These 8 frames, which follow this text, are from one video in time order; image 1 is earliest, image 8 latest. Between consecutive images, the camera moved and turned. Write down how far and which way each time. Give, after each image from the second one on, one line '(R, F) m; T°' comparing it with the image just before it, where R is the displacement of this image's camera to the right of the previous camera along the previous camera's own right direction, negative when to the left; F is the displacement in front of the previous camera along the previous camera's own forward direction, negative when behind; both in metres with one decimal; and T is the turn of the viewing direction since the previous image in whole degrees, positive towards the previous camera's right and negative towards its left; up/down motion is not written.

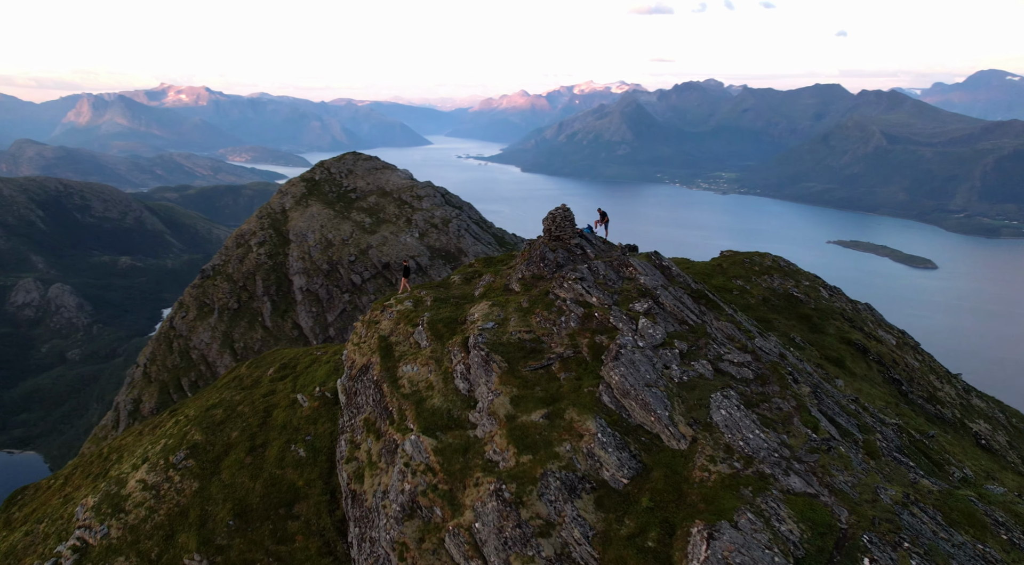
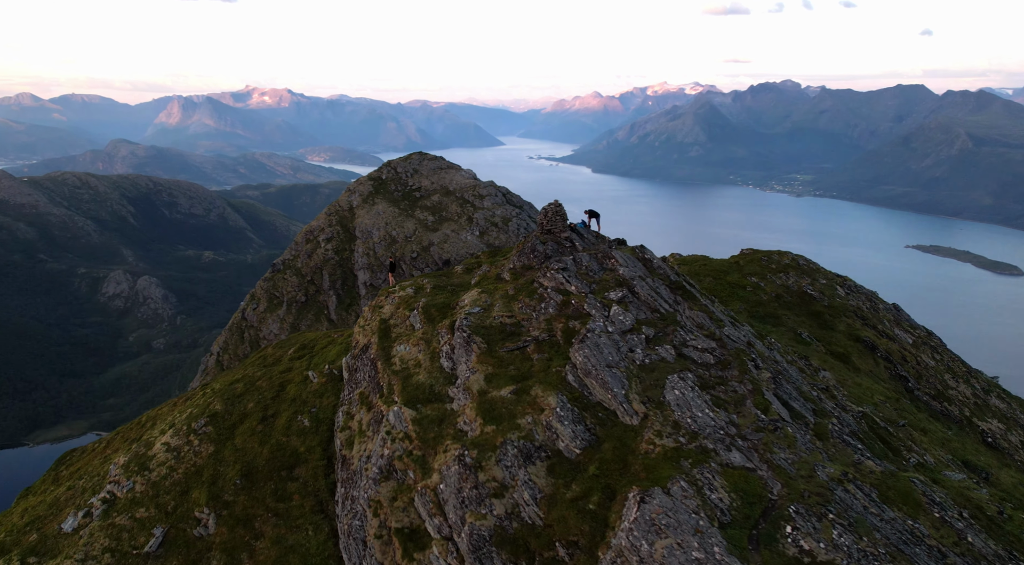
(+7.1, -4.5) m; -5°
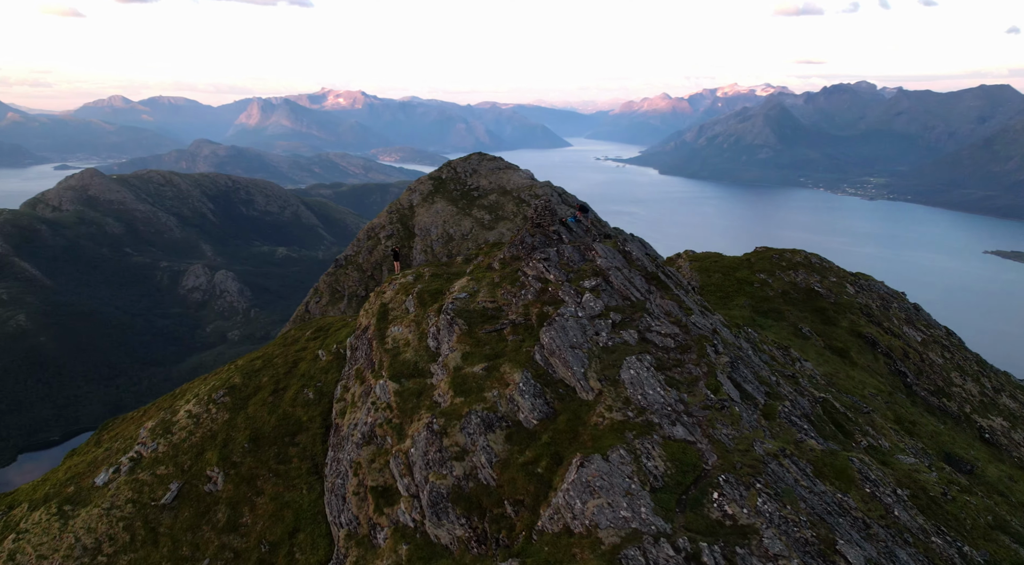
(+7.4, -4.9) m; -5°
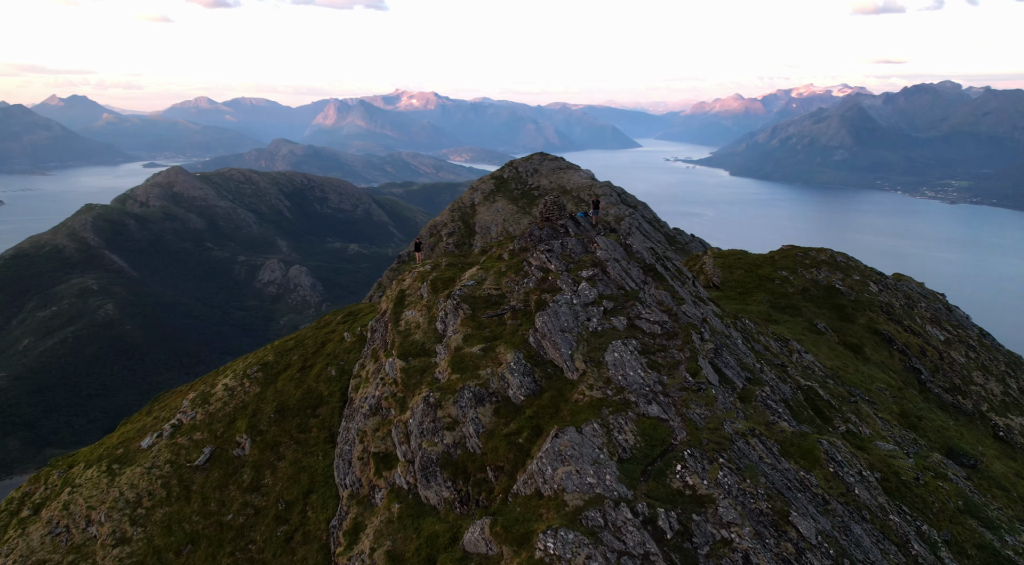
(+5.9, -4.5) m; -5°
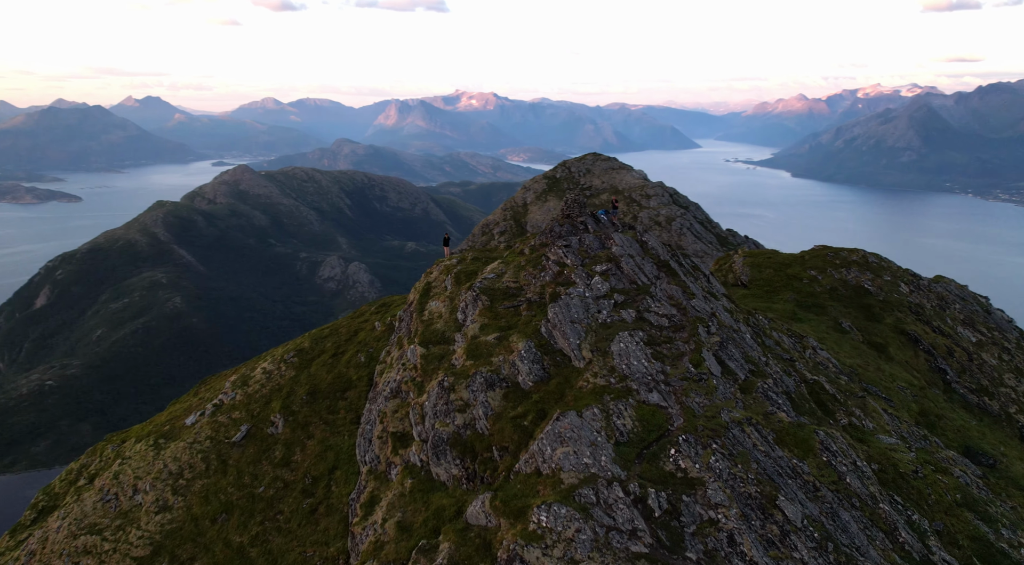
(+3.7, -3.3) m; -4°
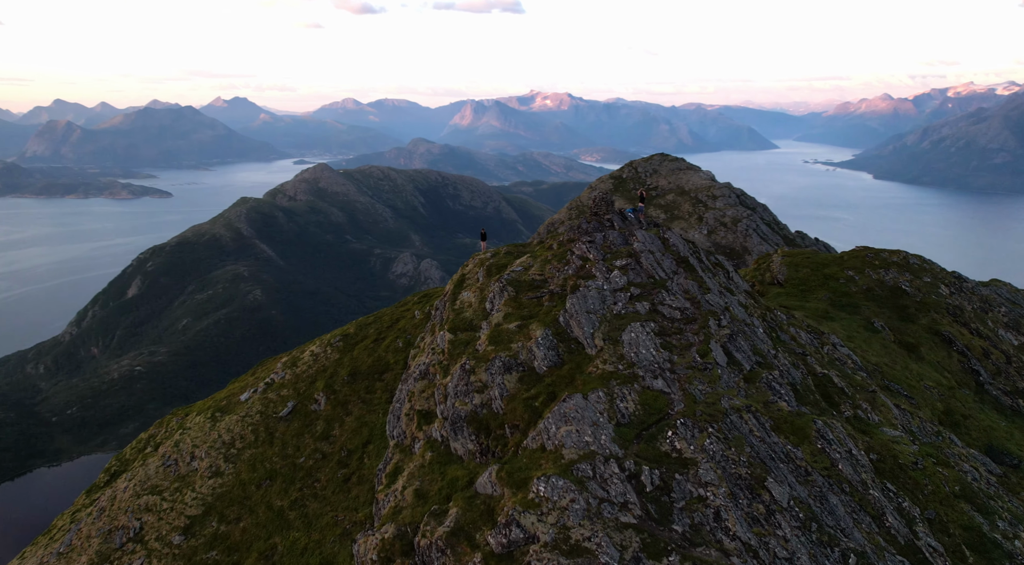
(+4.6, -4.4) m; -5°
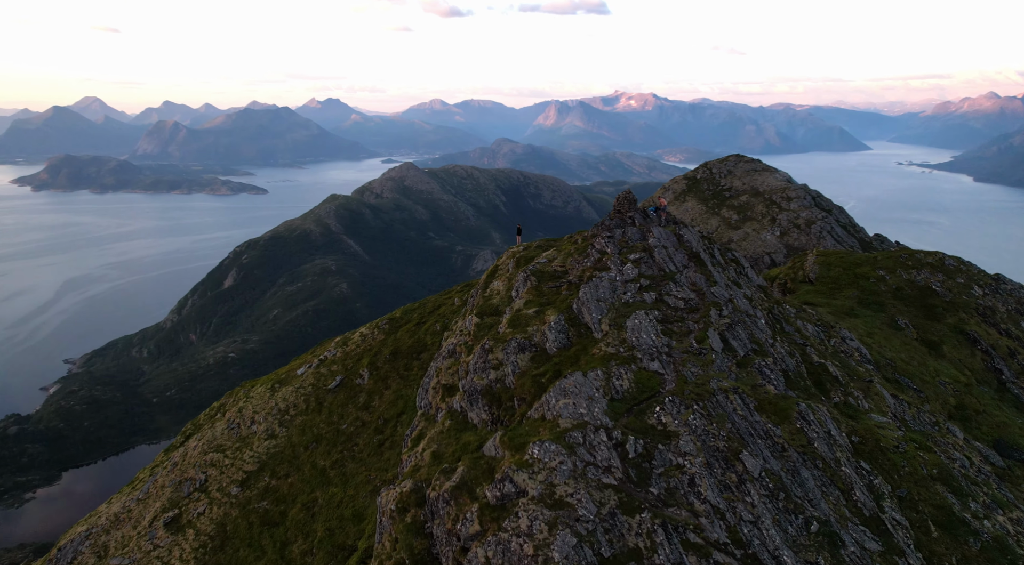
(+6.1, -6.9) m; -6°
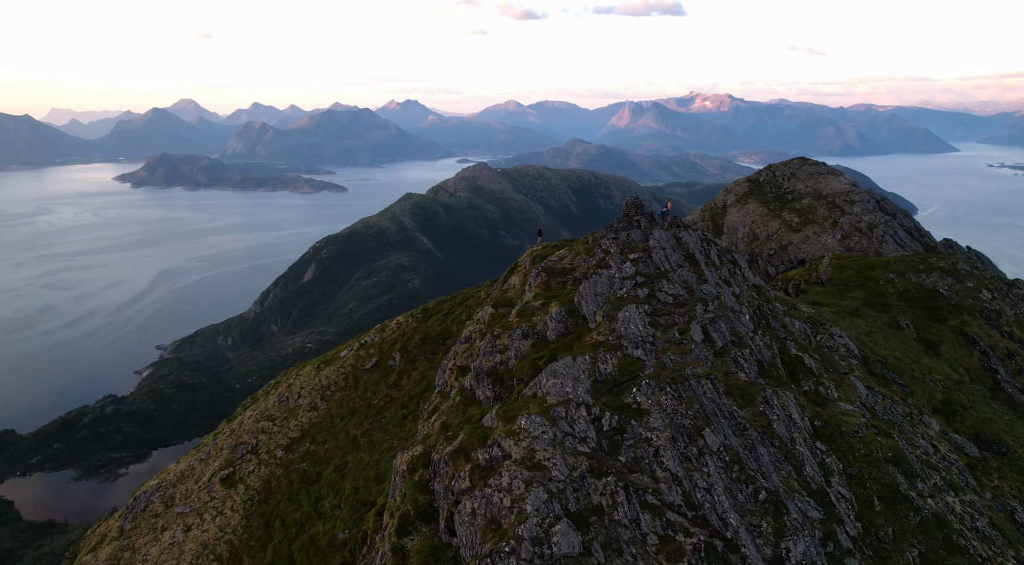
(+6.7, -8.8) m; -5°
